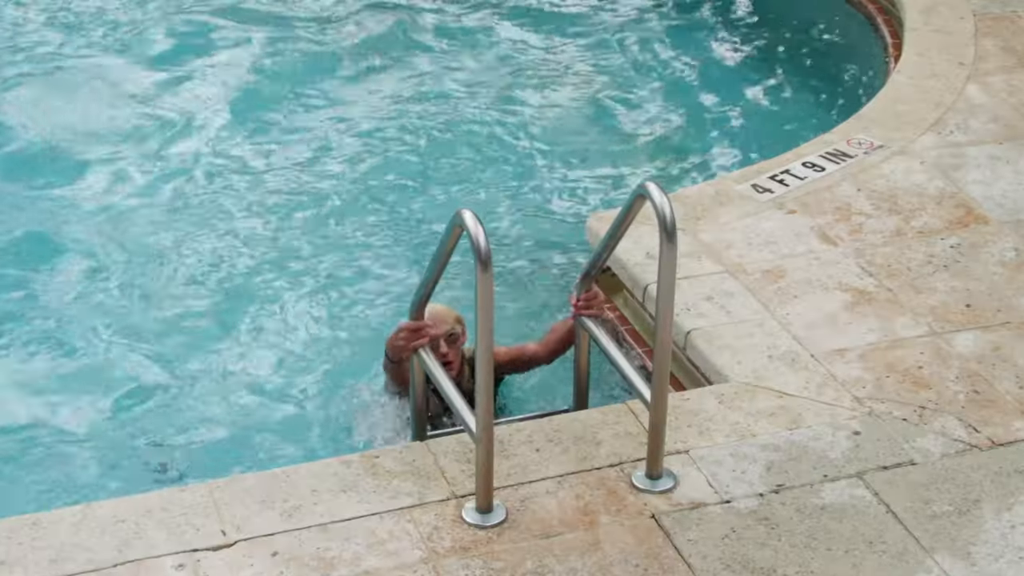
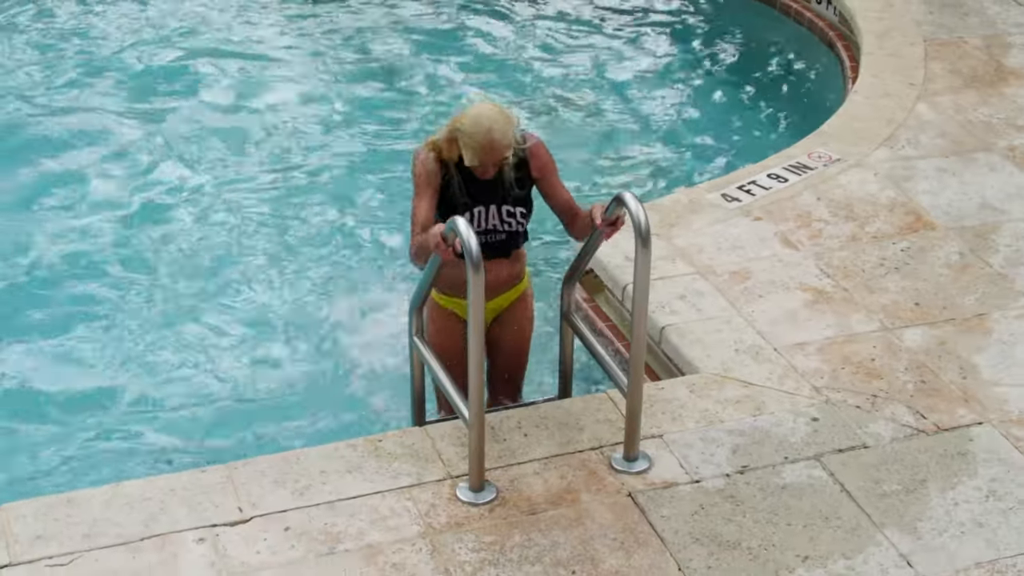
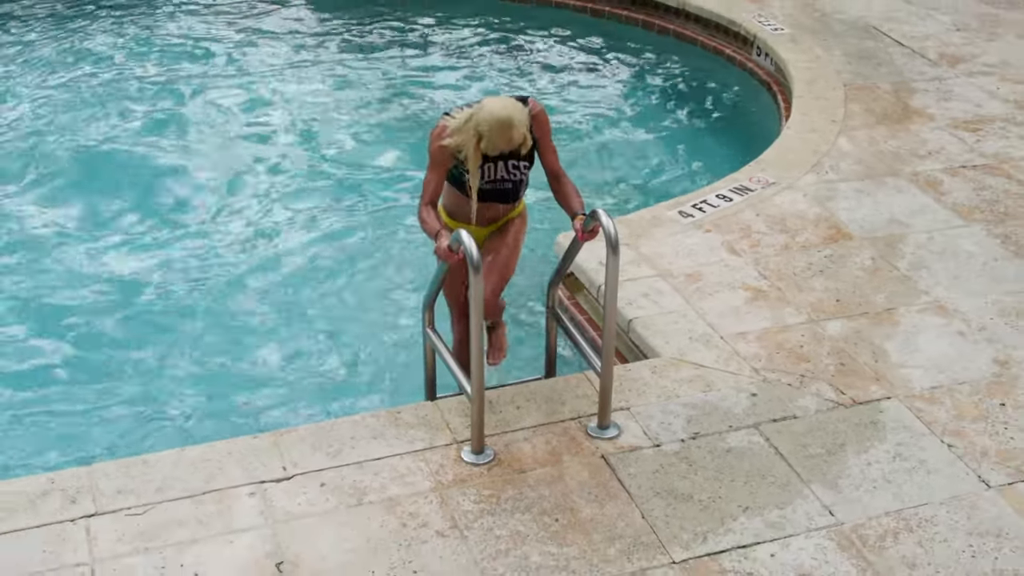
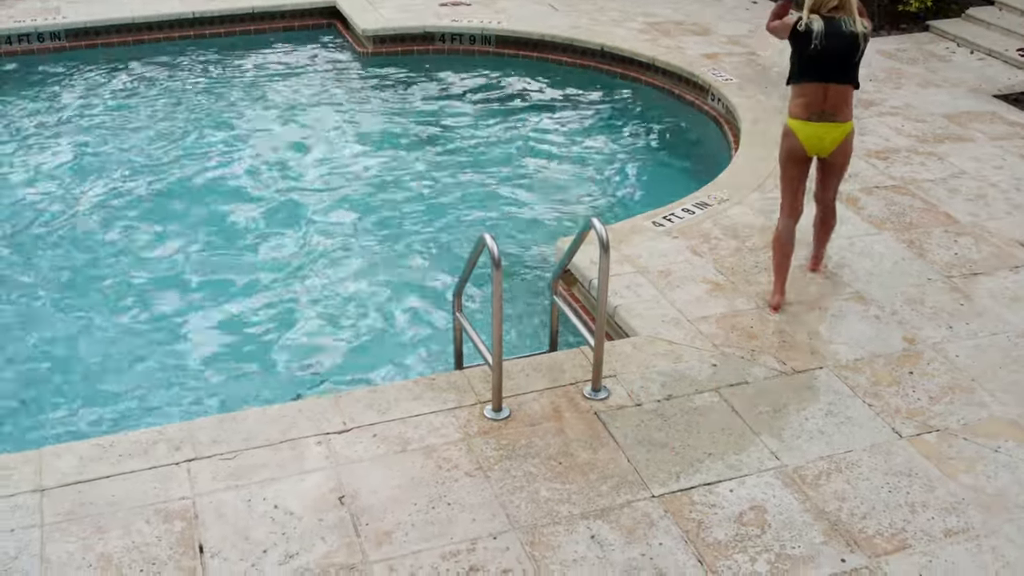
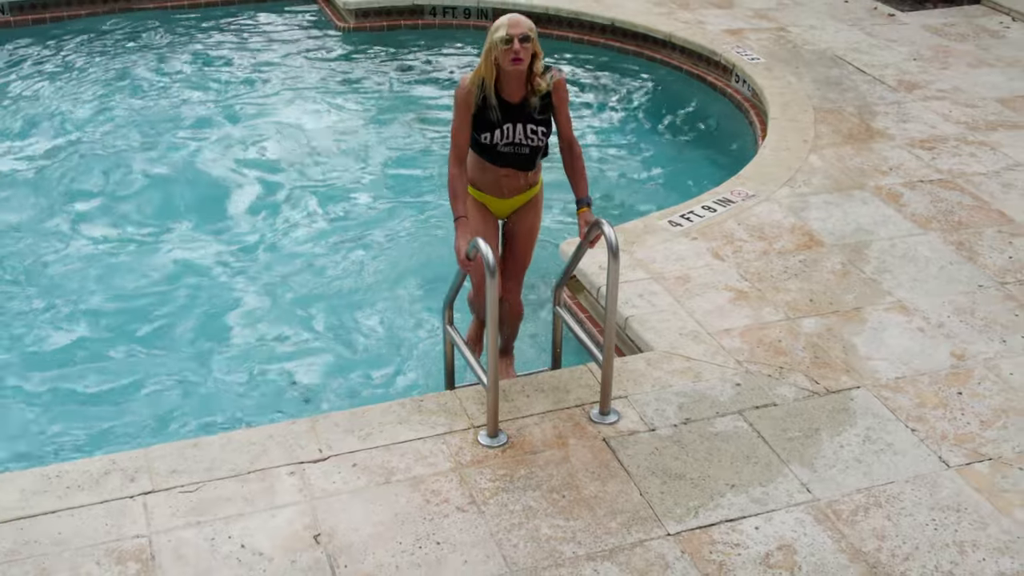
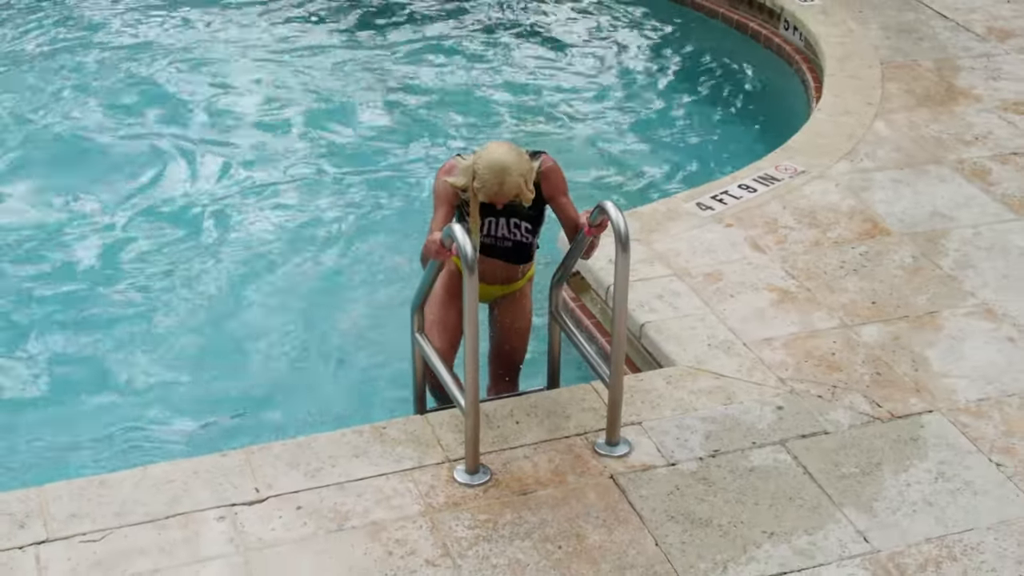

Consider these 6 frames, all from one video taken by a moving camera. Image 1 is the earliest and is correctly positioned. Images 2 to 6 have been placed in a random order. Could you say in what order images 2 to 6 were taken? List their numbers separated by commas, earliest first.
2, 6, 3, 5, 4
